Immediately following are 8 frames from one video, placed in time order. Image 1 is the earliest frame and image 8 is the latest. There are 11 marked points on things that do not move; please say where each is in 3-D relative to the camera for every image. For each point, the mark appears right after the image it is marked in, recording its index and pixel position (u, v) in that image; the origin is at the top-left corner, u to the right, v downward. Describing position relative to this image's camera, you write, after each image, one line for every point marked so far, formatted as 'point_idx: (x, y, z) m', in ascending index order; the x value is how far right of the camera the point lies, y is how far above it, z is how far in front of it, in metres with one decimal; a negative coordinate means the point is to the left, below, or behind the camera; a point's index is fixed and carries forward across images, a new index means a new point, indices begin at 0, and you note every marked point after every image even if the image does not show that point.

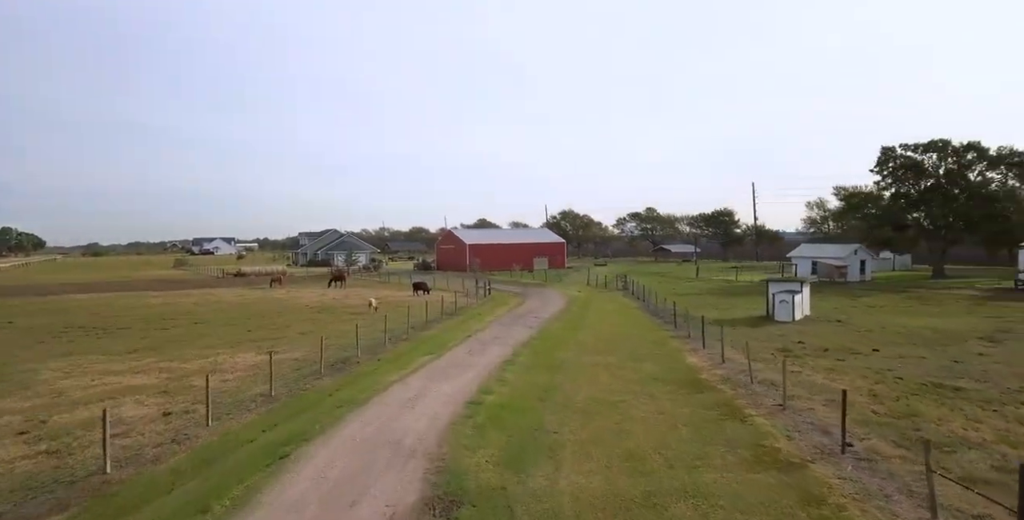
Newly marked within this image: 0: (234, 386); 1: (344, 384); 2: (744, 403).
0: (-8.1, -3.6, +18.2) m
1: (-5.0, -3.6, +18.6) m
2: (+5.5, -3.4, +14.8) m
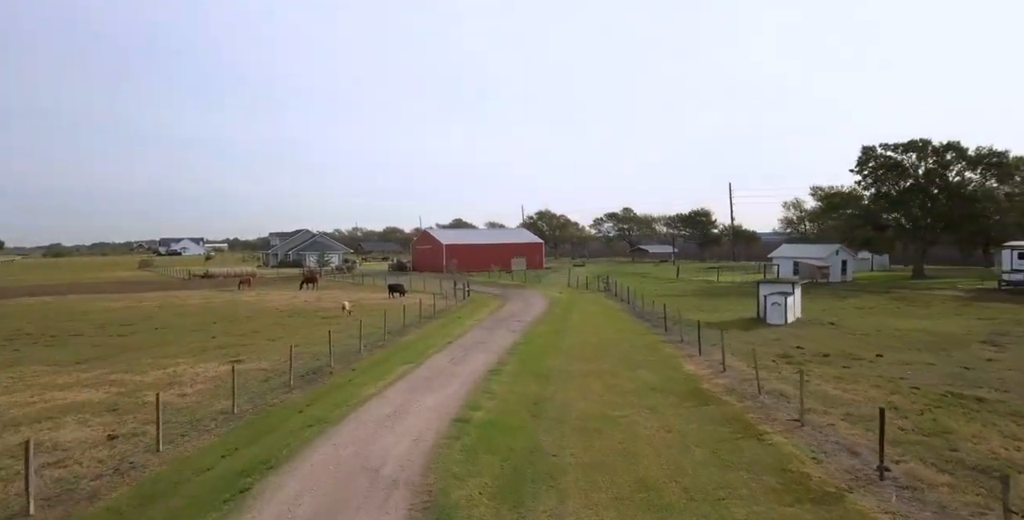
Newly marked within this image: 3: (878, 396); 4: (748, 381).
0: (-8.4, -3.7, +16.5) m
1: (-5.3, -3.7, +17.0) m
2: (+5.3, -3.4, +13.6) m
3: (+8.6, -3.2, +14.7) m
4: (+6.3, -3.2, +16.8) m
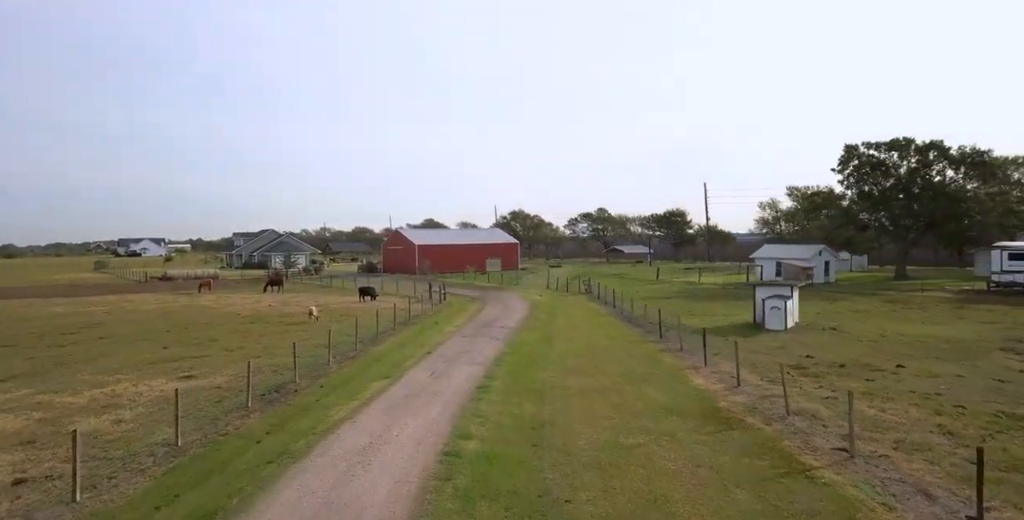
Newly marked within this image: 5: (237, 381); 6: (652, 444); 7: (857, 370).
0: (-8.5, -3.8, +14.0) m
1: (-5.5, -3.8, +14.6) m
2: (+5.2, -3.5, +11.7) m
3: (+8.5, -3.2, +13.0) m
4: (+6.1, -3.3, +15.0) m
5: (-8.2, -3.6, +18.9) m
6: (+2.7, -3.6, +12.2) m
7: (+9.9, -3.1, +18.0) m
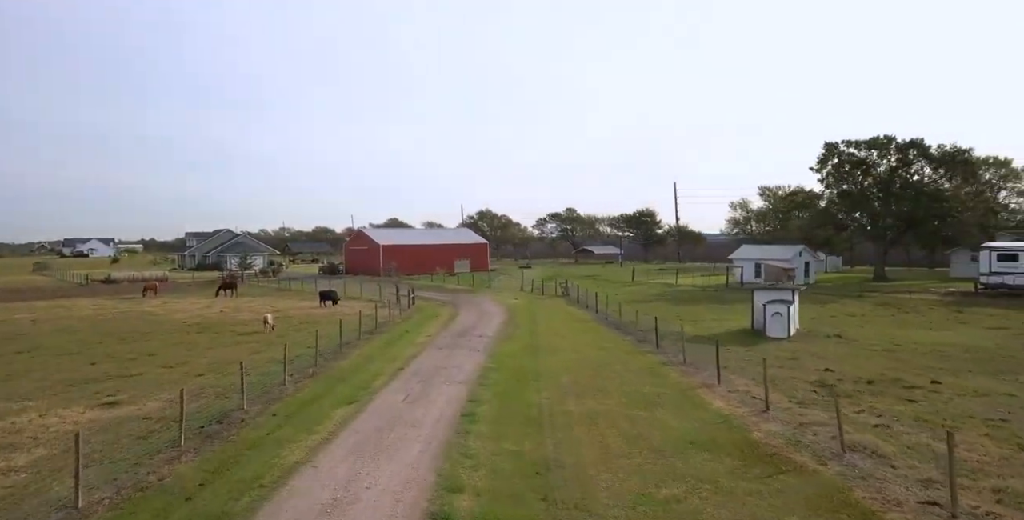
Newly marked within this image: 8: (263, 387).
0: (-8.5, -3.9, +10.9) m
1: (-5.5, -3.9, +11.7) m
2: (+5.3, -3.5, +9.4) m
3: (+8.5, -3.3, +10.9) m
4: (+6.0, -3.4, +12.7) m
5: (-8.5, -3.7, +15.8) m
6: (+2.8, -3.7, +9.8) m
7: (+9.6, -3.2, +15.9) m
8: (-7.3, -3.7, +18.3) m
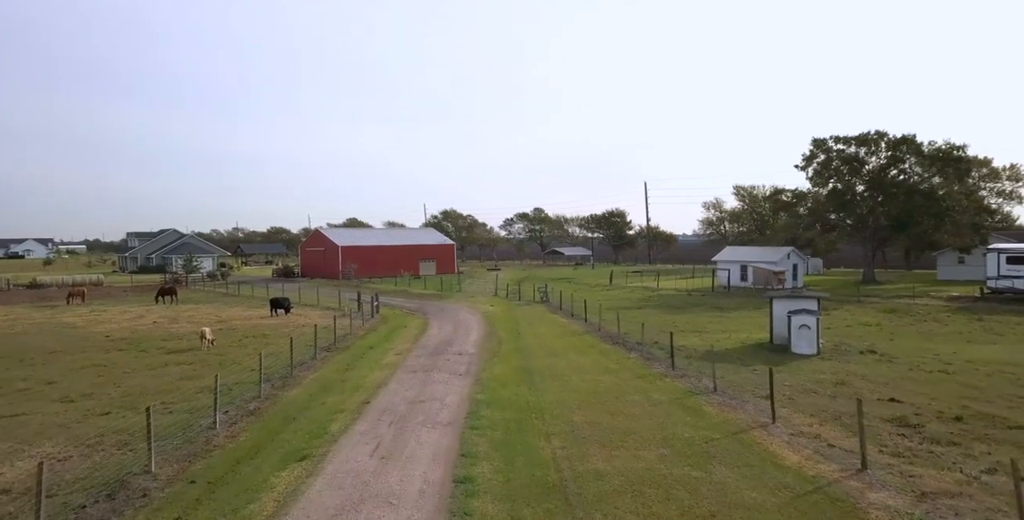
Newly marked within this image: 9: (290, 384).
0: (-8.1, -4.0, +6.5) m
1: (-5.1, -4.0, +7.5) m
2: (+5.8, -3.7, +5.9) m
3: (+8.9, -3.4, +7.6) m
4: (+6.3, -3.5, +9.2) m
5: (-8.4, -3.9, +11.4) m
6: (+3.3, -3.8, +6.1) m
7: (+9.7, -3.4, +12.7) m
8: (-7.3, -3.9, +14.0) m
9: (-6.7, -3.7, +18.9) m
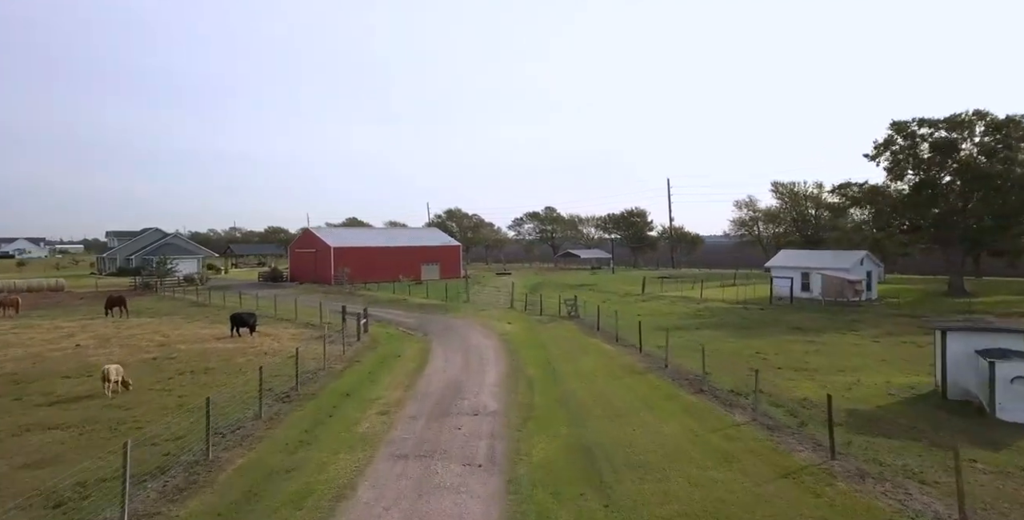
0: (-7.2, -4.2, -1.2) m
1: (-4.2, -4.2, -0.2) m
2: (+6.8, -3.9, -1.9) m
3: (+9.9, -3.7, -0.2) m
4: (+7.3, -3.8, +1.5) m
5: (-7.5, -4.1, +3.7) m
6: (+4.2, -4.1, -1.7) m
7: (+10.6, -3.7, +4.9) m
8: (-6.3, -4.1, +6.3) m
9: (-5.7, -3.9, +11.2) m
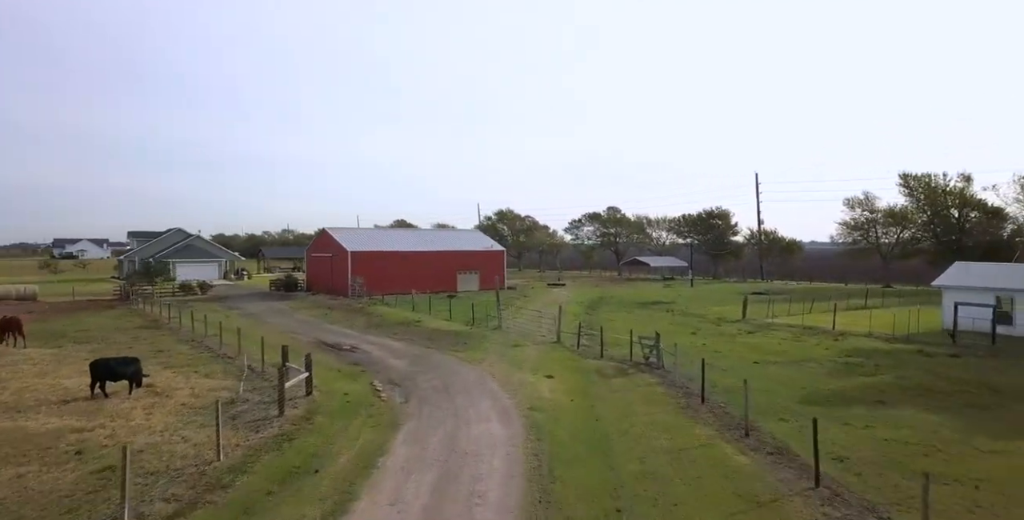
0: (-9.0, -4.4, -12.6) m
1: (-6.0, -4.4, -11.9) m
2: (+4.8, -4.2, -14.6) m
3: (+8.1, -4.1, -13.2) m
4: (+5.6, -4.1, -11.3) m
5: (-8.8, -4.3, -7.7) m
6: (+2.3, -4.3, -14.1) m
7: (+9.3, -4.0, -8.3) m
8: (-7.4, -4.3, -5.2) m
9: (-6.3, -4.2, -0.4) m
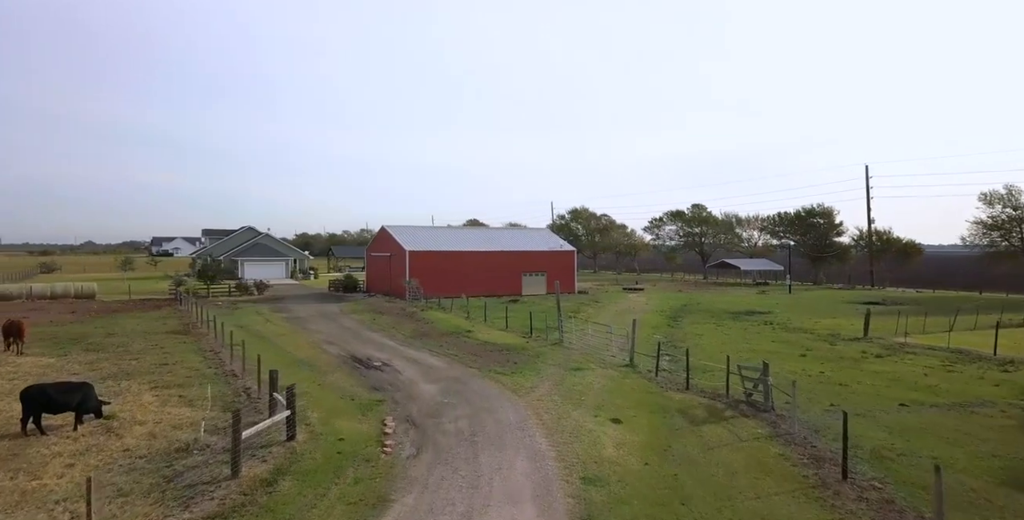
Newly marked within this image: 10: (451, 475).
0: (-11.7, -4.3, -16.4) m
1: (-8.6, -4.4, -16.1) m
2: (+1.7, -4.3, -20.1) m
3: (+5.1, -4.2, -19.1) m
4: (+3.0, -4.2, -16.9) m
5: (-10.9, -4.3, -11.5) m
6: (-0.7, -4.4, -19.3) m
7: (+7.0, -4.2, -14.3) m
8: (-9.2, -4.3, -9.2) m
9: (-7.6, -4.2, -4.6) m
10: (-1.3, -3.8, +11.6) m
